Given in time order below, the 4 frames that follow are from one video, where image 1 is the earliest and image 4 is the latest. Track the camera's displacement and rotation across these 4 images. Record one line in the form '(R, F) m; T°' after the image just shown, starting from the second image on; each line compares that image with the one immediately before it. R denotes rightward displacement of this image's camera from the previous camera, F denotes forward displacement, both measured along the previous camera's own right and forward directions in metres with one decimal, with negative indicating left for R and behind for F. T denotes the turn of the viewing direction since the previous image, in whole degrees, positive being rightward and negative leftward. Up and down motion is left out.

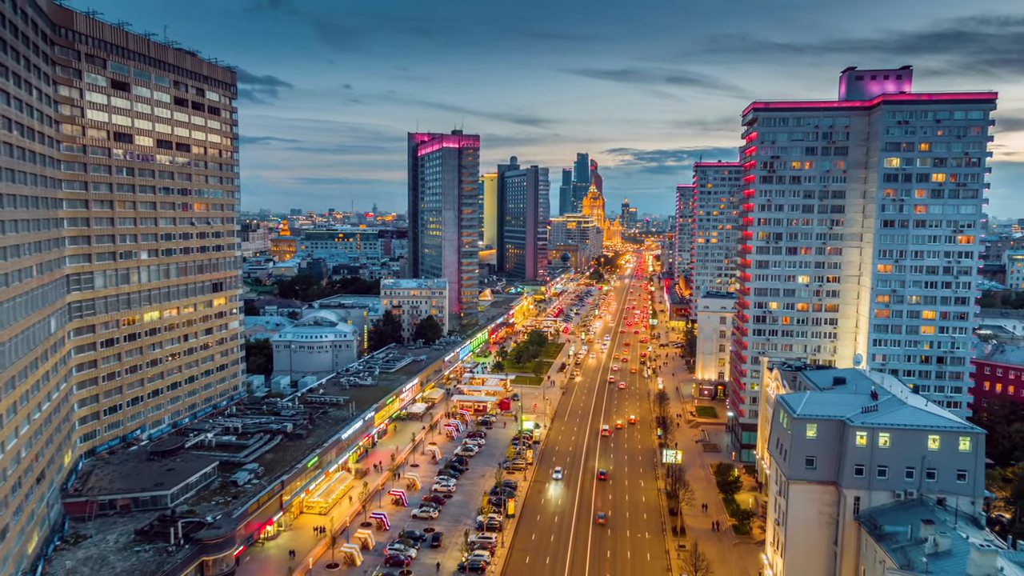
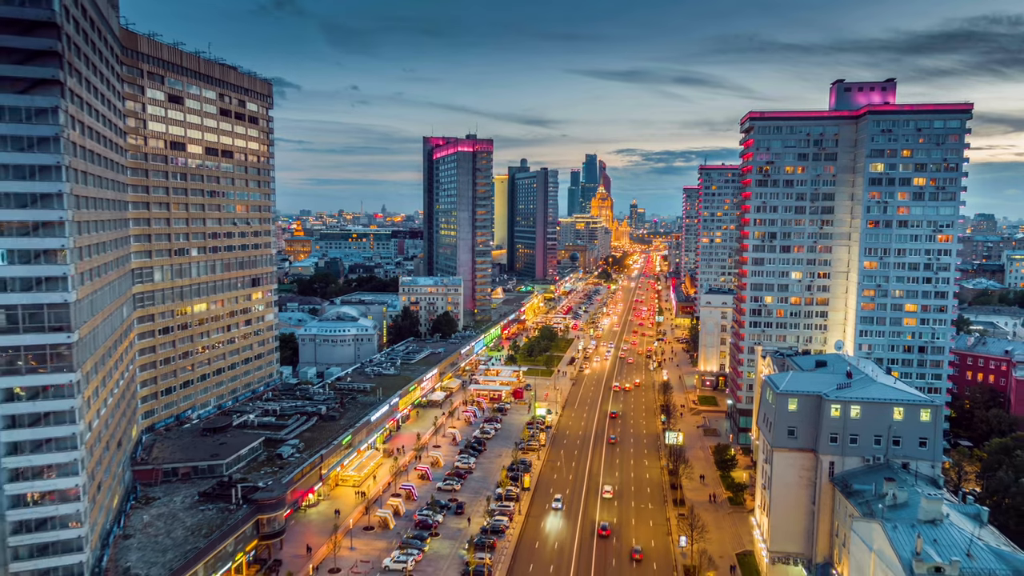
(-0.9, -7.3) m; -1°
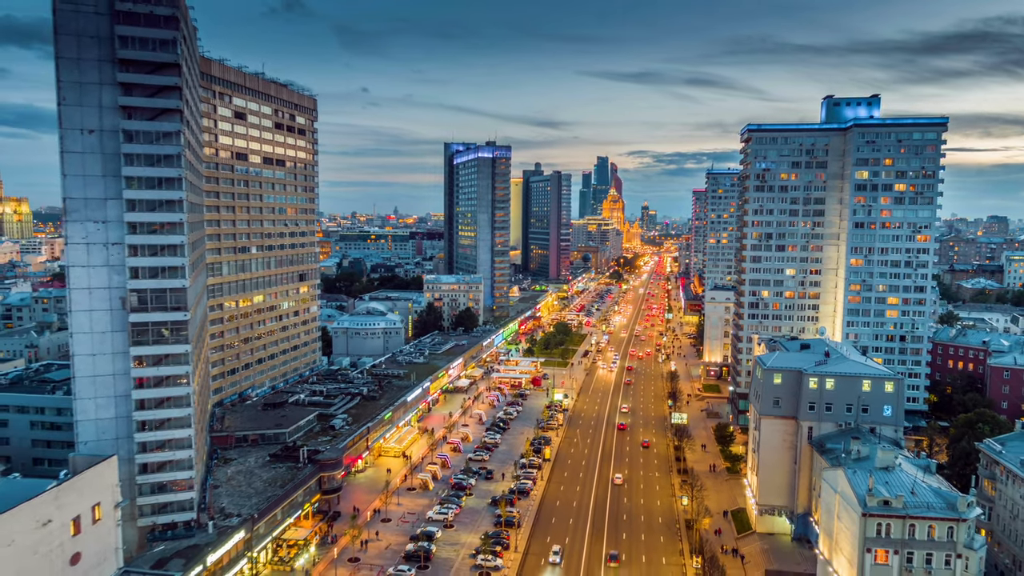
(-1.6, -10.3) m; -1°
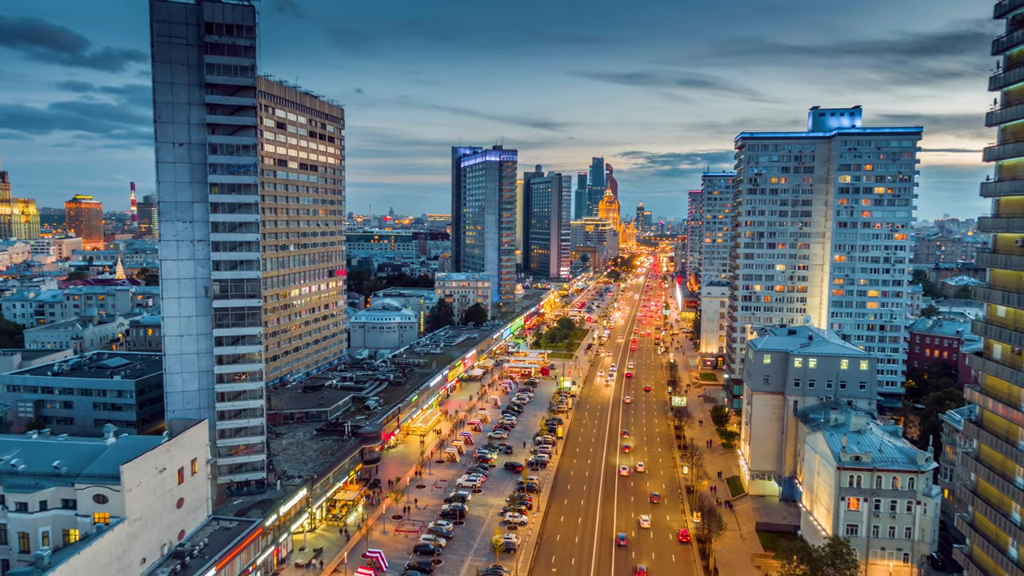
(-3.1, -9.1) m; 0°
